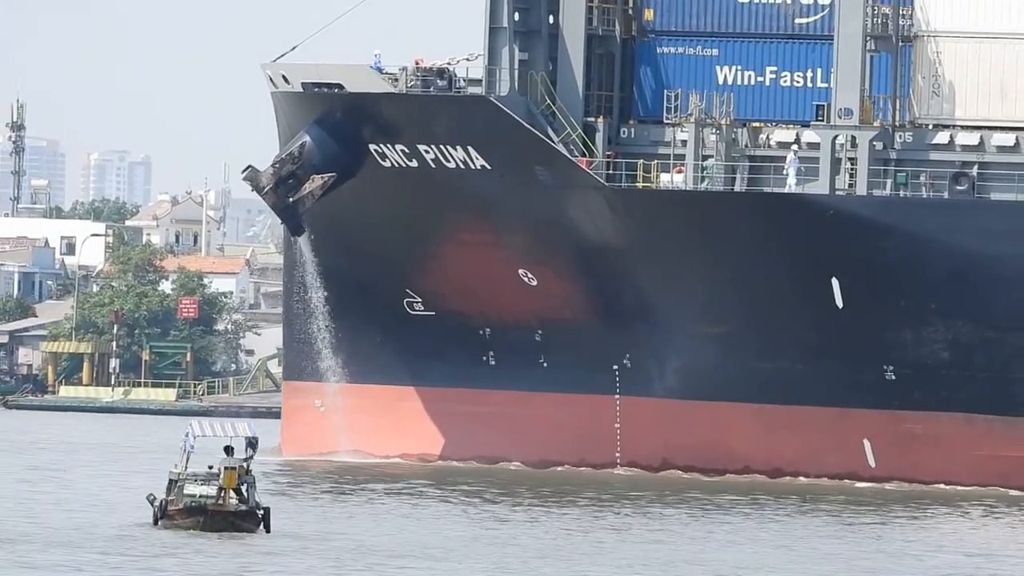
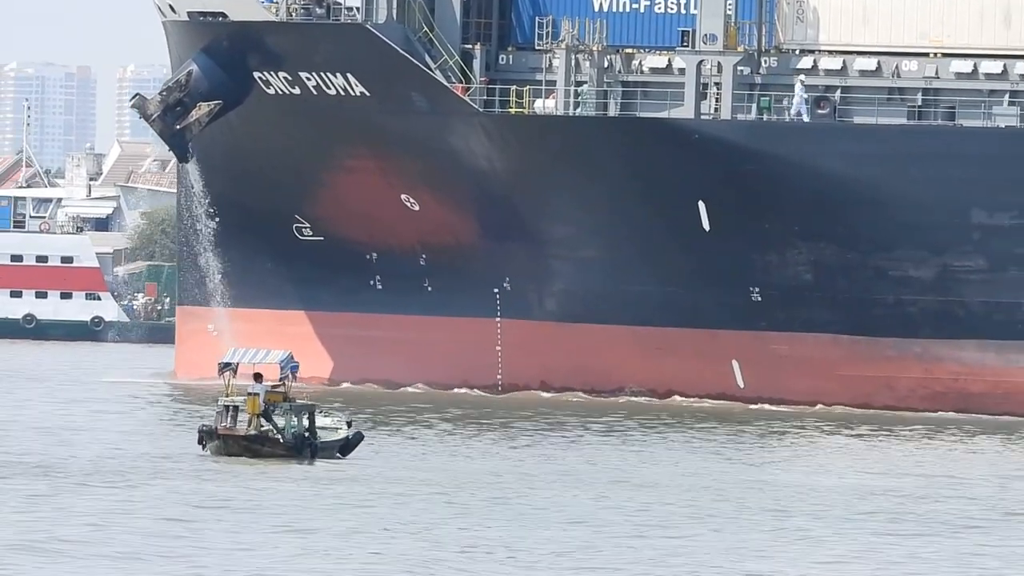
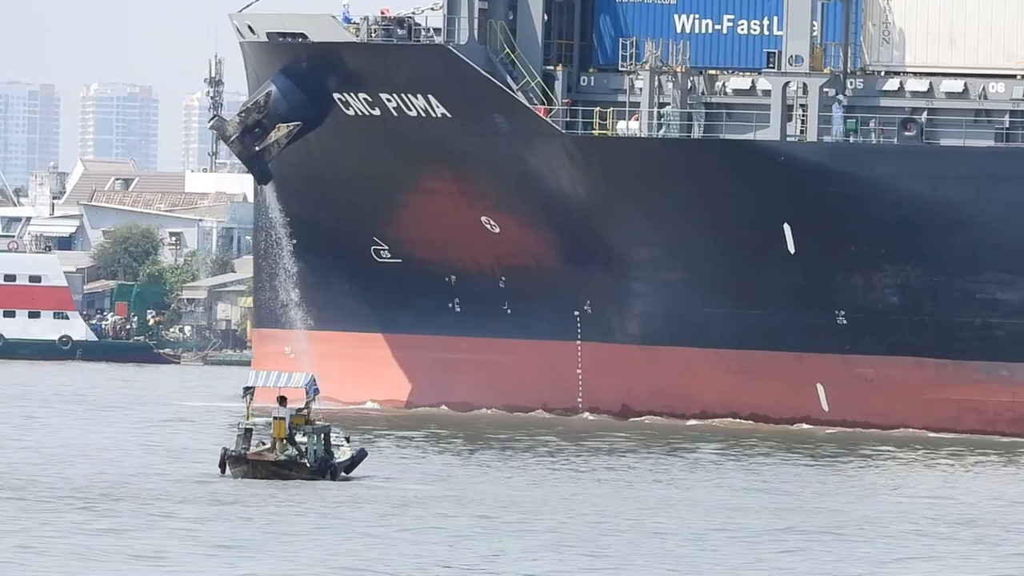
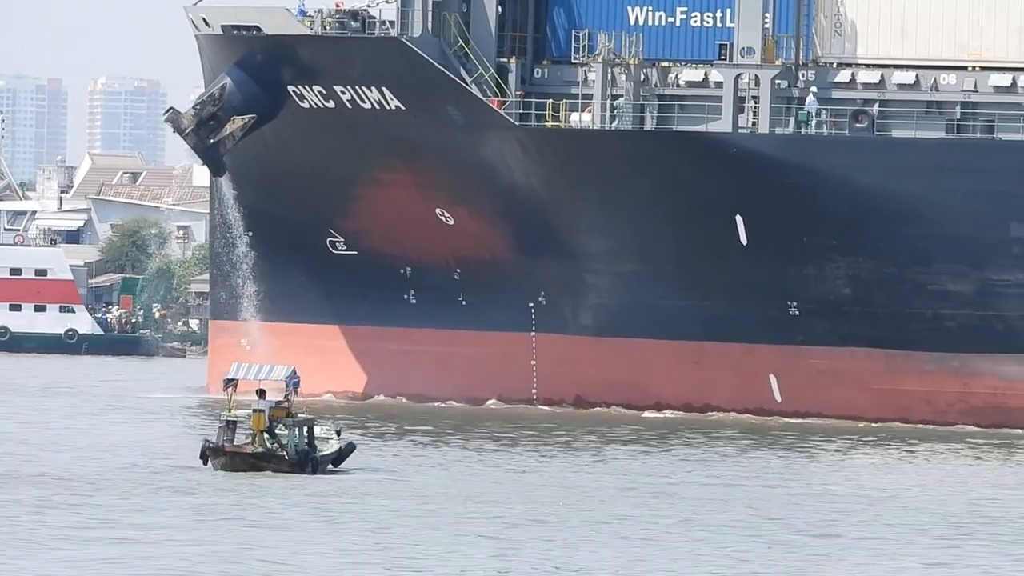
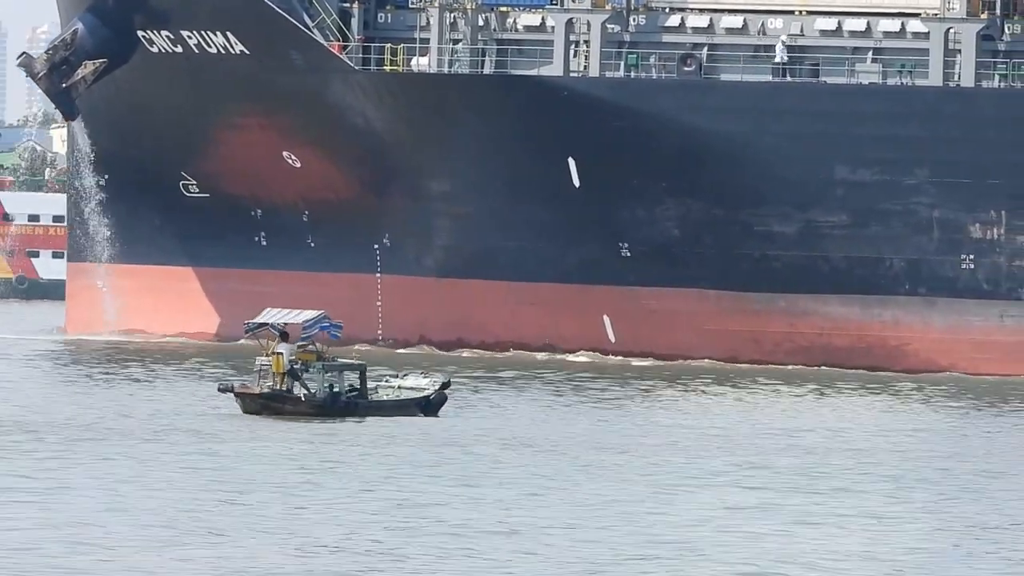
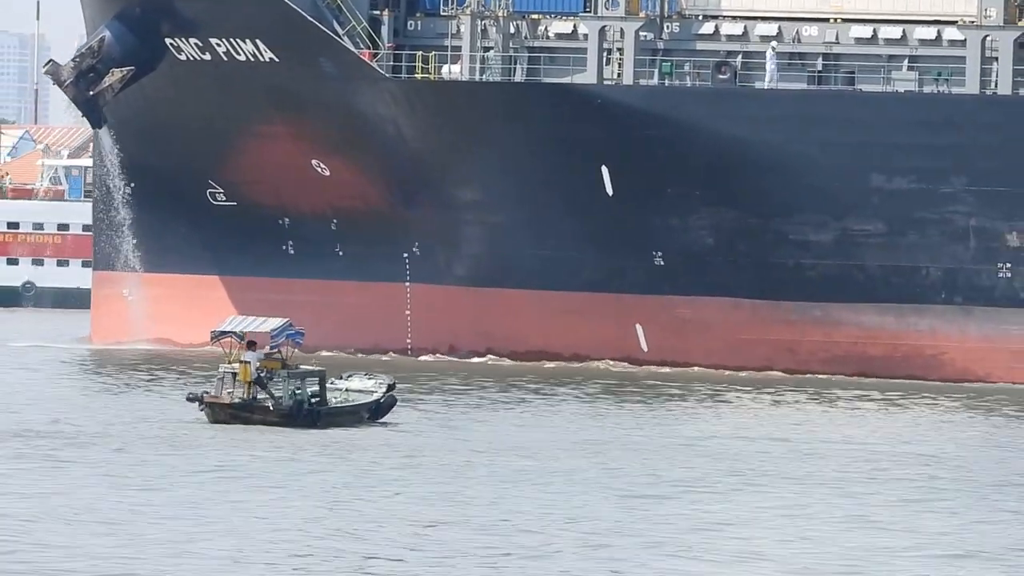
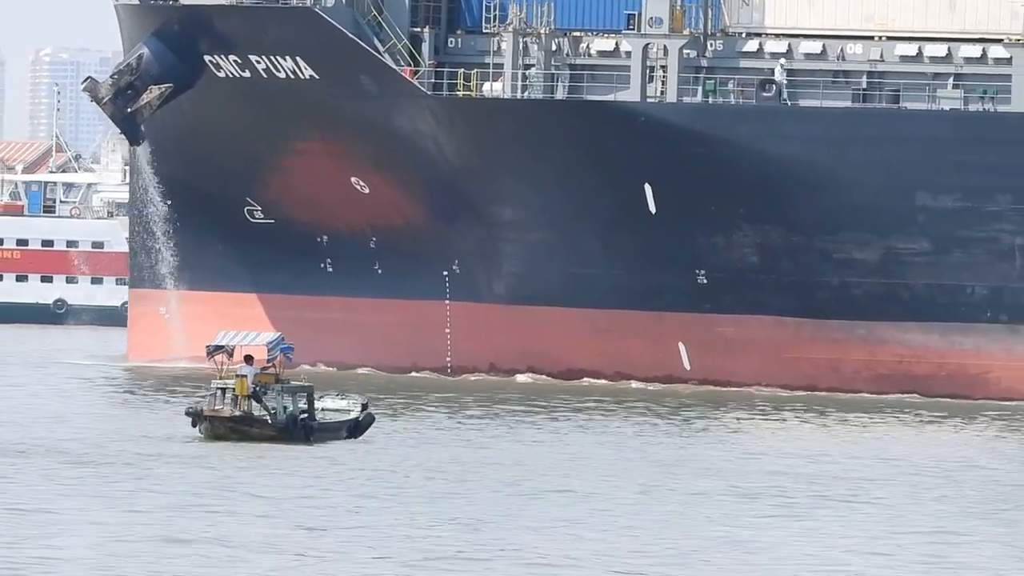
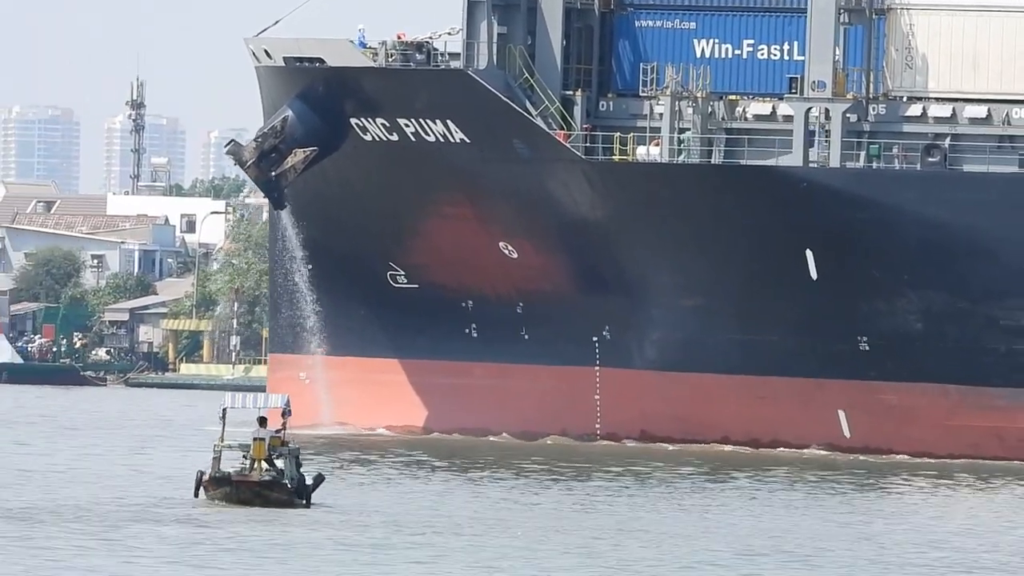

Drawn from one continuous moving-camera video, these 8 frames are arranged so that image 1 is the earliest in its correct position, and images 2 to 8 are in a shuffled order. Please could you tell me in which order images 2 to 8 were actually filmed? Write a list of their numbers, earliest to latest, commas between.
8, 3, 4, 2, 7, 6, 5
